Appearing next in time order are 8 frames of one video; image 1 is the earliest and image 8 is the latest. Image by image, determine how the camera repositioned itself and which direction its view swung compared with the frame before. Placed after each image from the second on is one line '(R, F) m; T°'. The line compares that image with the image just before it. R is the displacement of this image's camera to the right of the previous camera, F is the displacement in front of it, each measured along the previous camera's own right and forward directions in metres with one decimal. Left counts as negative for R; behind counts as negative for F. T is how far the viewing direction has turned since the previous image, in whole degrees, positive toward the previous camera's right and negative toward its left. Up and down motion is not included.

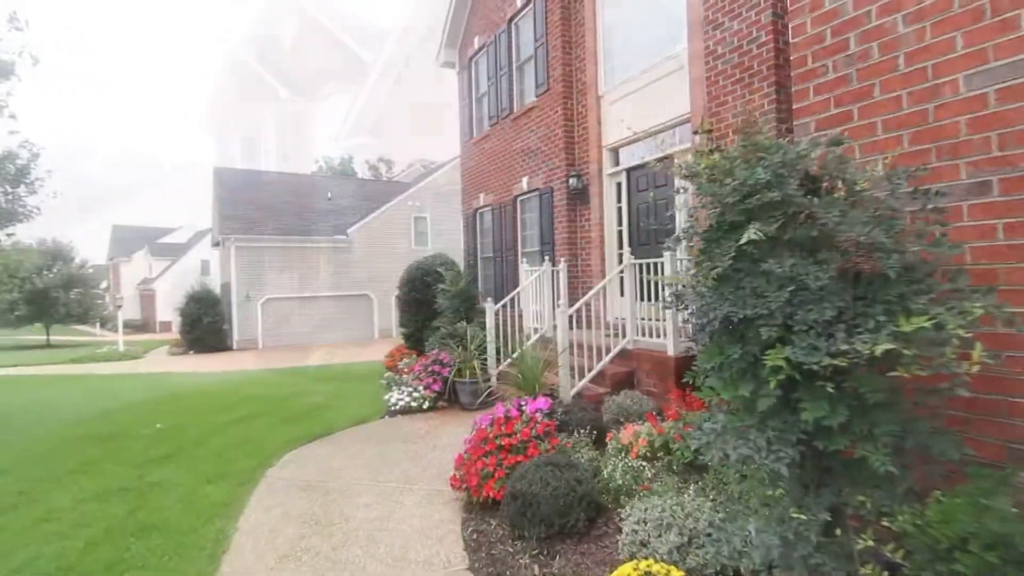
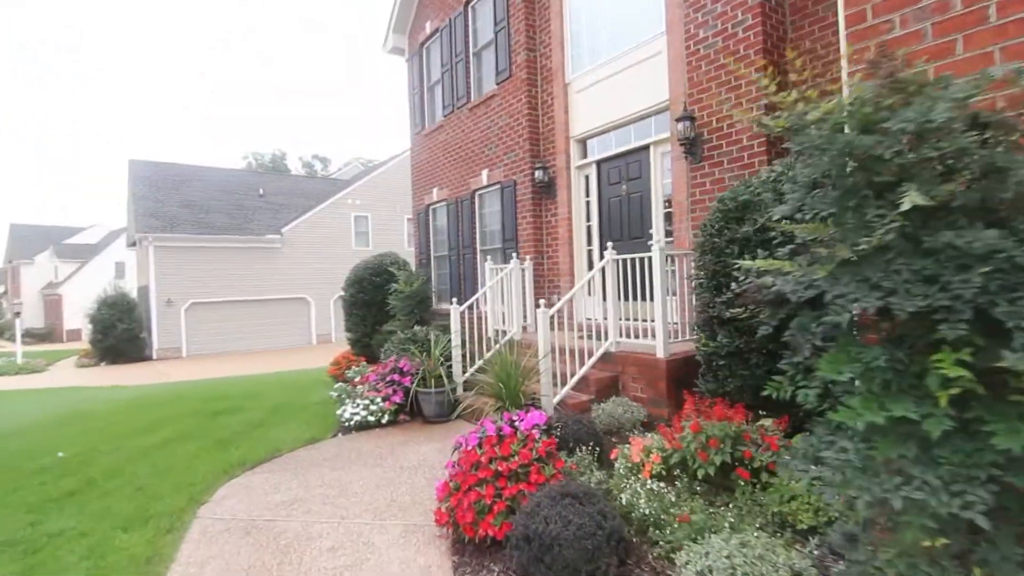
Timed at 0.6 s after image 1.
(-0.3, +0.6) m; +6°
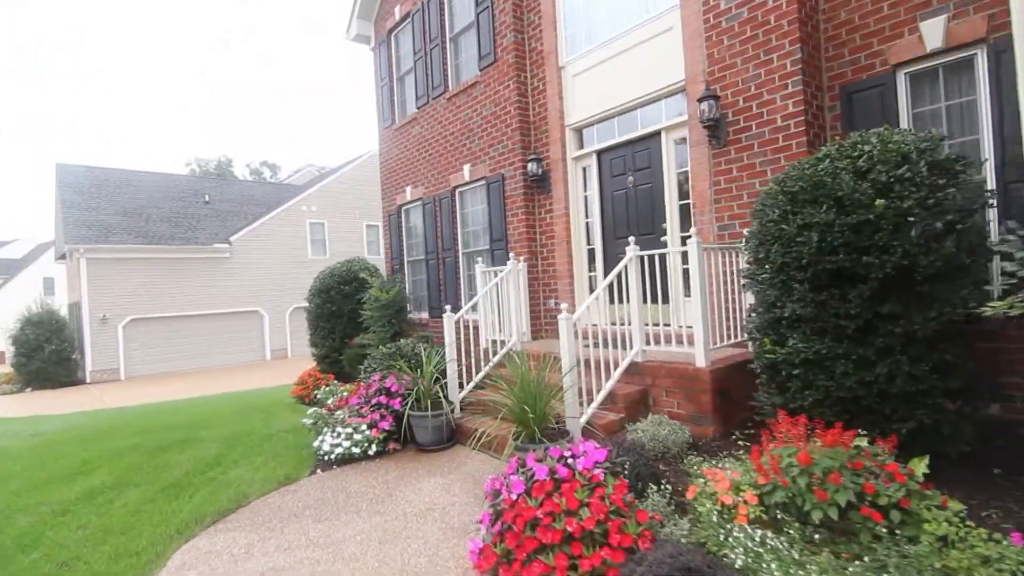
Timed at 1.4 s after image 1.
(-0.5, +0.8) m; +5°
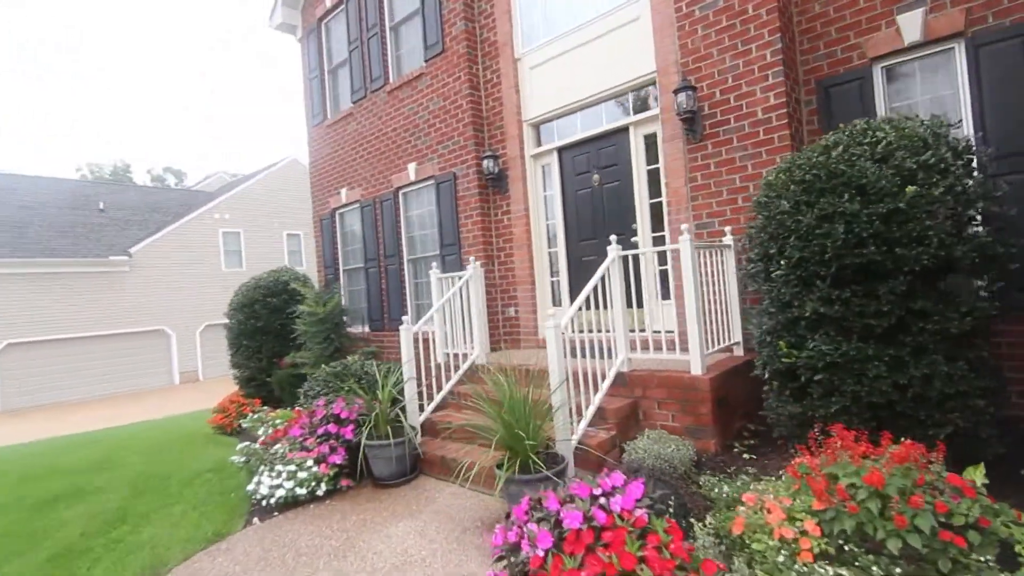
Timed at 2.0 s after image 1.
(-0.4, +0.6) m; +8°
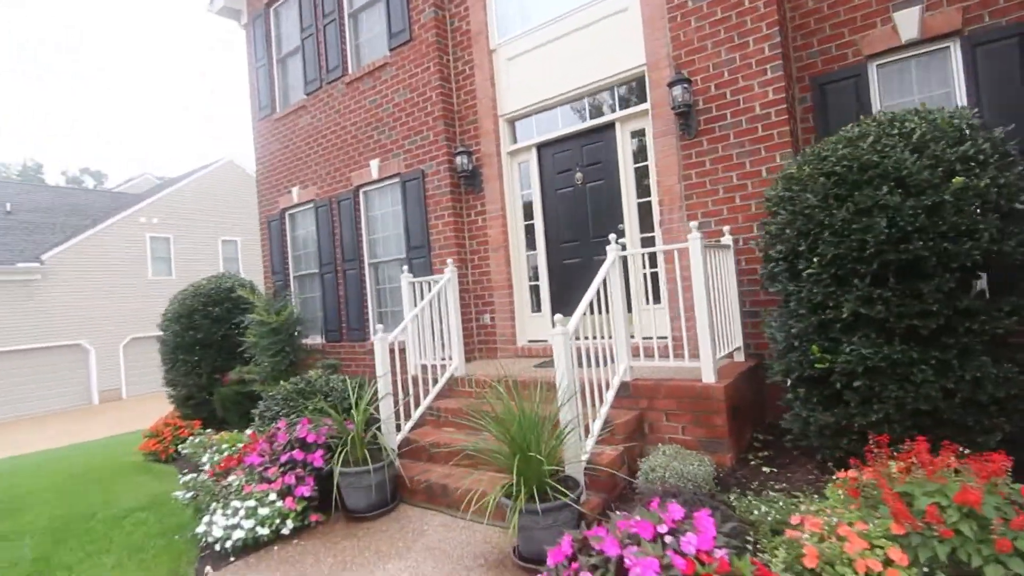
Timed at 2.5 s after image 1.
(-0.4, +0.4) m; +6°
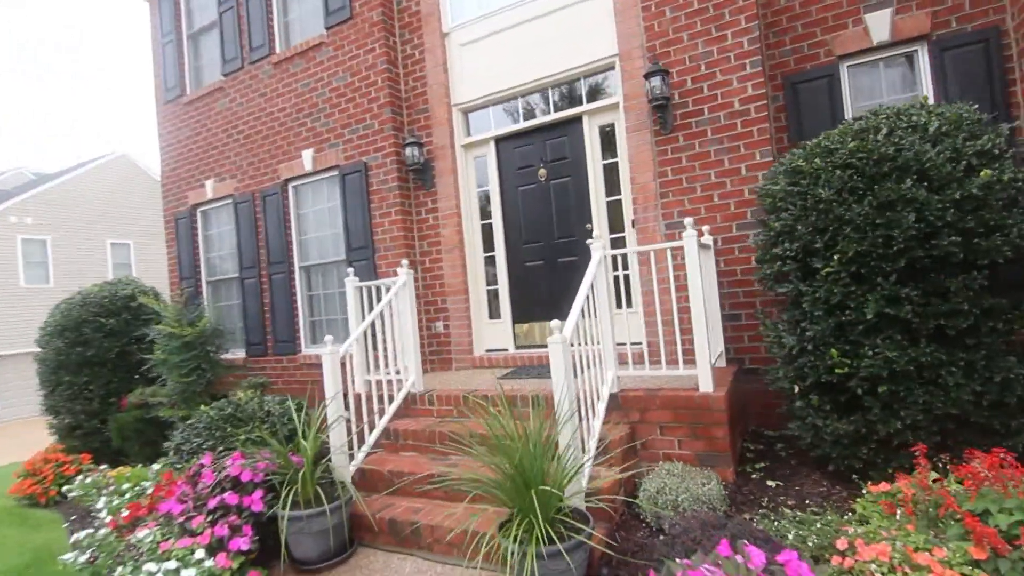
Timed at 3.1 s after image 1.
(-0.4, +0.5) m; +9°
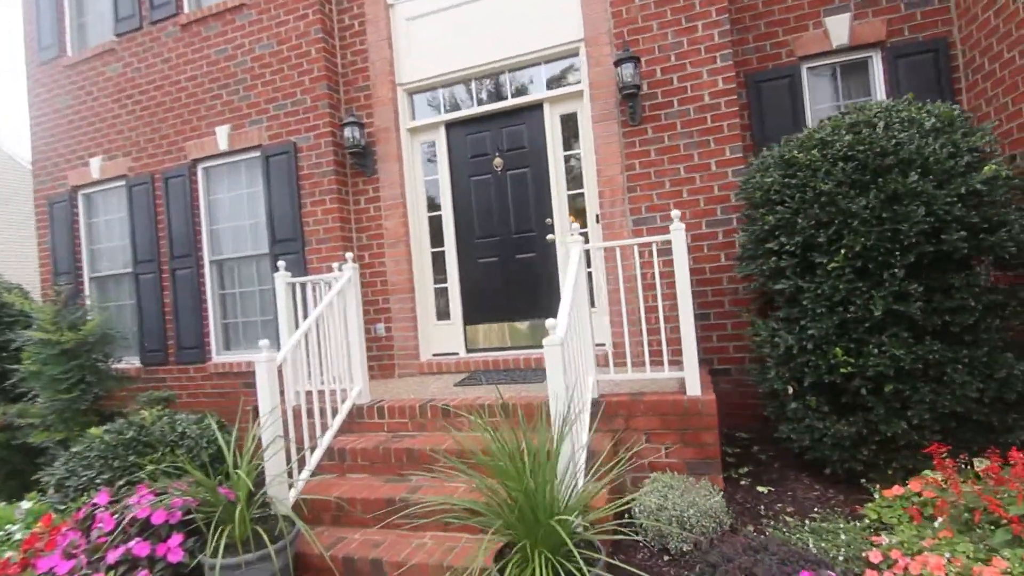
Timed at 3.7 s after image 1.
(-0.4, +0.4) m; +9°
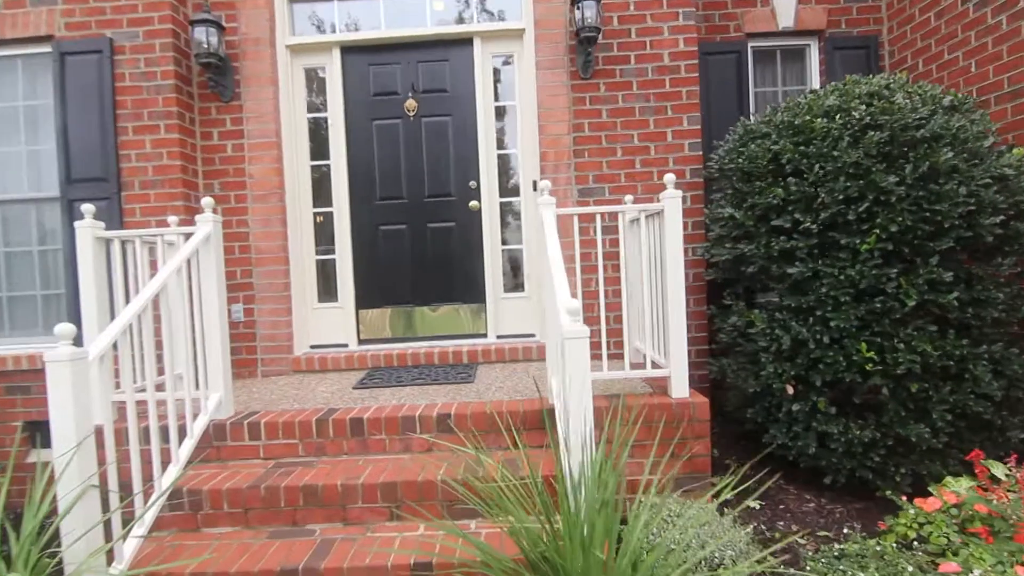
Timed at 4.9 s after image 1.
(-0.5, +0.9) m; +17°
